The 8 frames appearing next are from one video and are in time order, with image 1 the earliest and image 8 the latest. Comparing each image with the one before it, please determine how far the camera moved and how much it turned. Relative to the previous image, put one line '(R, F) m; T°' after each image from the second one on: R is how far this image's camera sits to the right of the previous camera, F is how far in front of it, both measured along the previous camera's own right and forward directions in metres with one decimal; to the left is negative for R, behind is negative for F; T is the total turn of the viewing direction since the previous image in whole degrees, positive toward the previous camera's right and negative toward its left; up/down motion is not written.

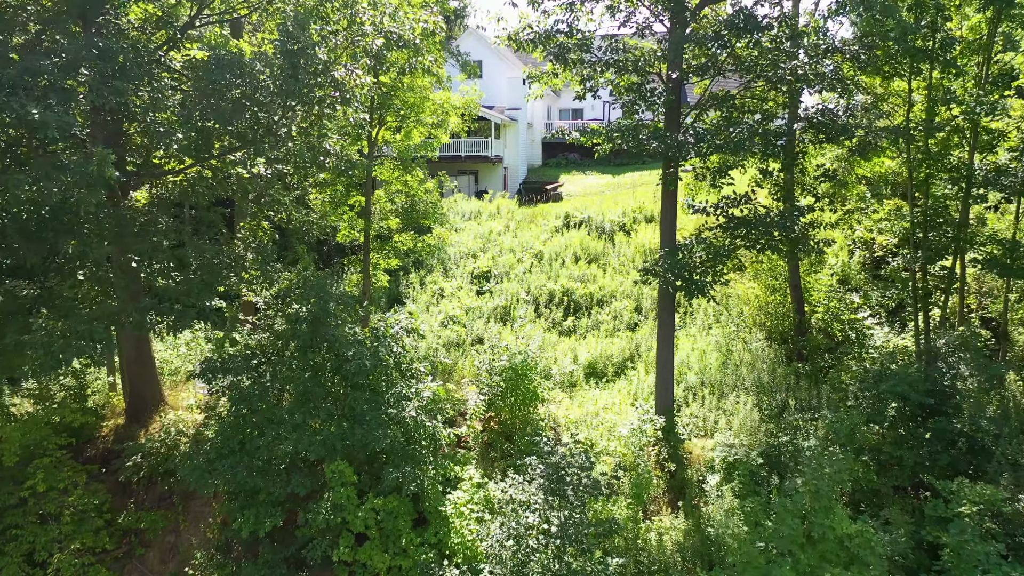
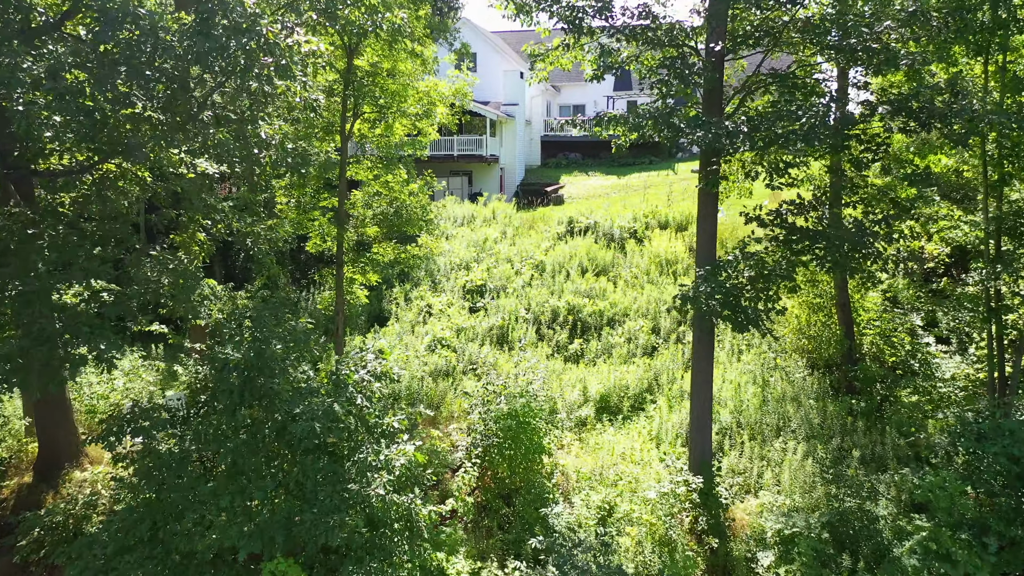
(0.0, +1.3) m; 0°
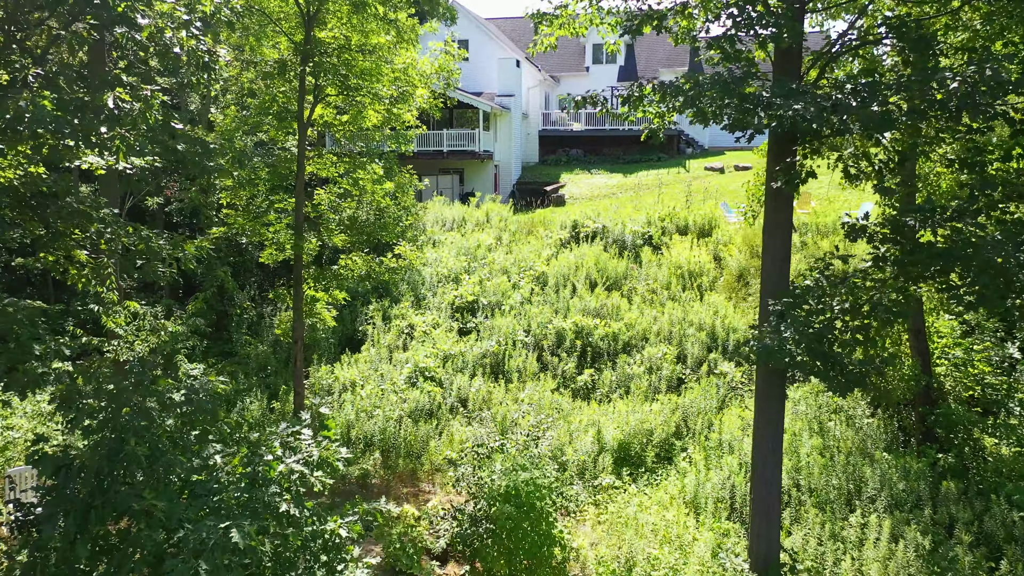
(0.0, +1.4) m; 0°
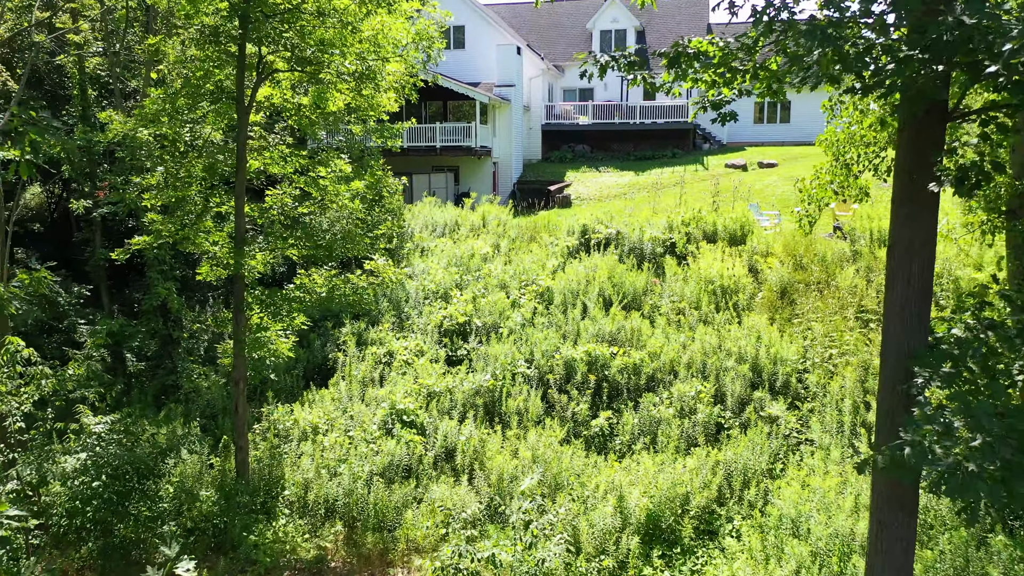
(0.0, +1.3) m; 0°
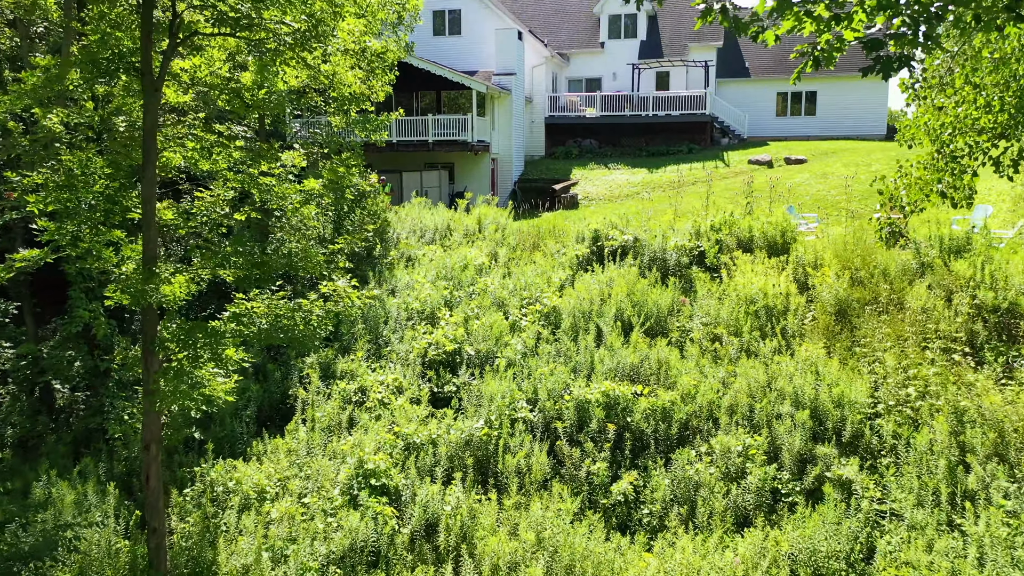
(0.0, +1.2) m; 0°
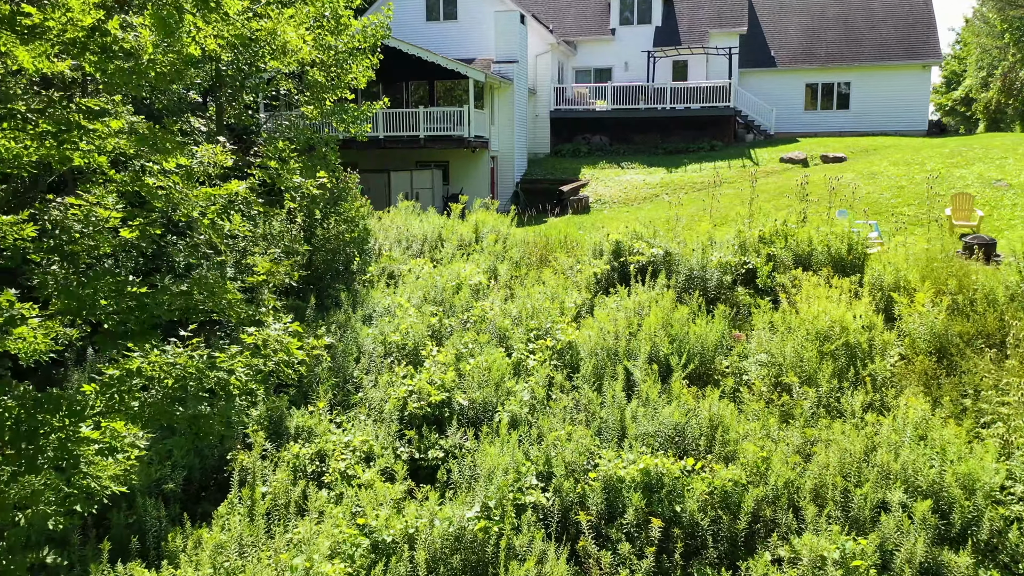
(0.0, +1.3) m; 0°
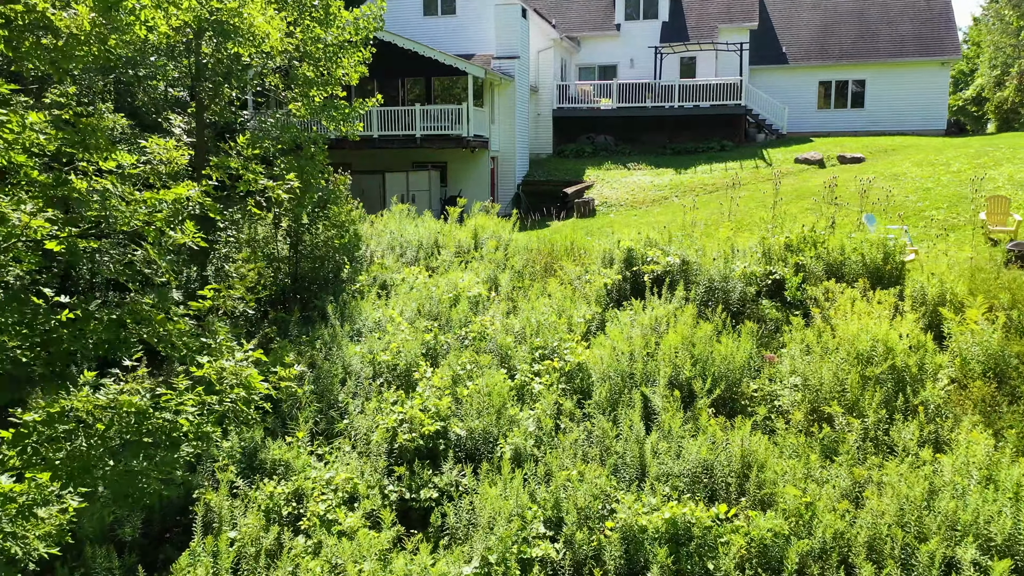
(0.0, +0.5) m; 0°
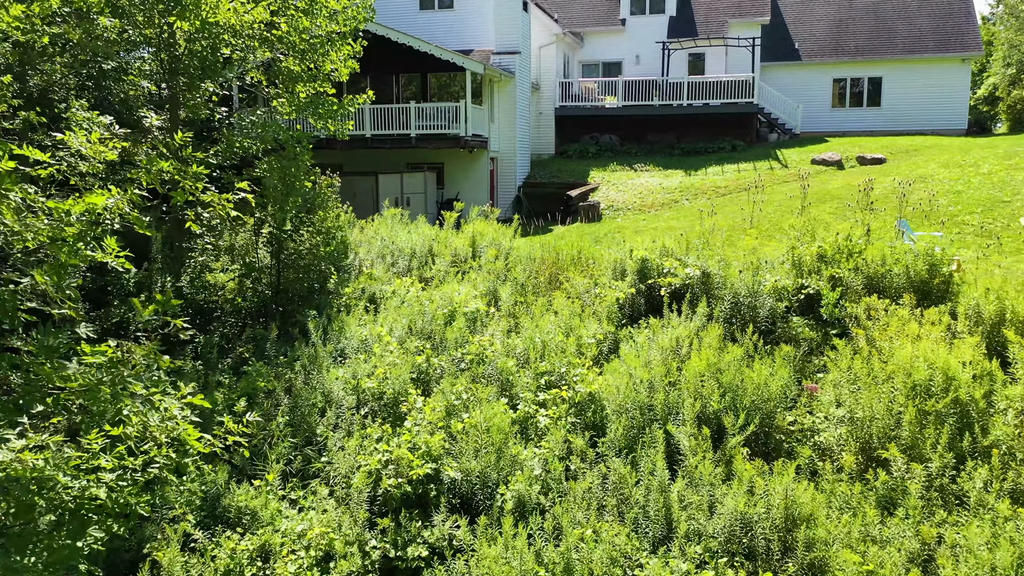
(0.0, +0.5) m; 0°
